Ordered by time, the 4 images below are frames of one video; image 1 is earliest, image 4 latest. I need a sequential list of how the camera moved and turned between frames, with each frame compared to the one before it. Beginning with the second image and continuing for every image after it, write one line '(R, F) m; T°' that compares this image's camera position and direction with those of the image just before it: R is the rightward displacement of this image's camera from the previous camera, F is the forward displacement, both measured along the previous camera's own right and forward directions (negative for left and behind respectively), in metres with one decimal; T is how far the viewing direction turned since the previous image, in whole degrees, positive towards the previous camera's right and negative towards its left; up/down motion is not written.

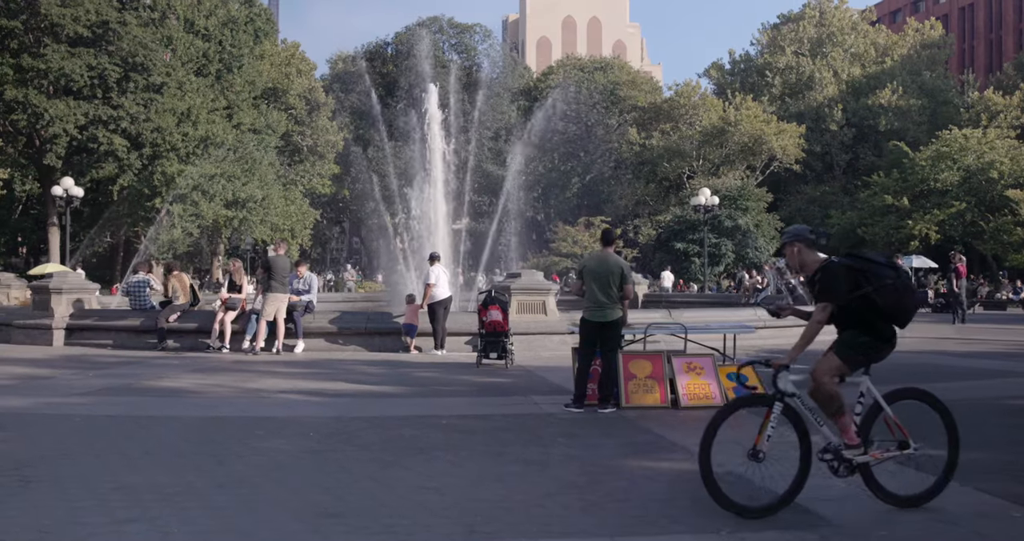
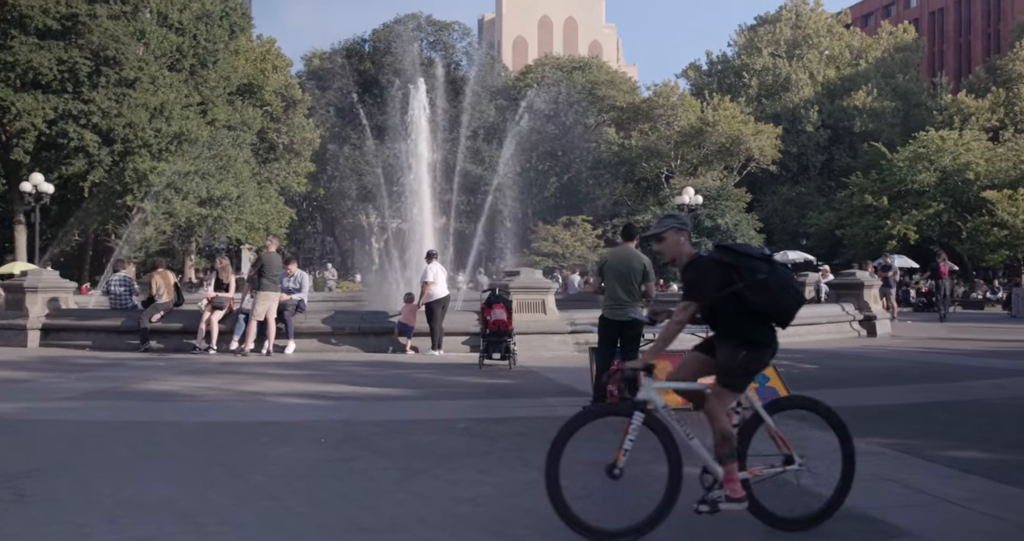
(-0.4, +0.5) m; +2°
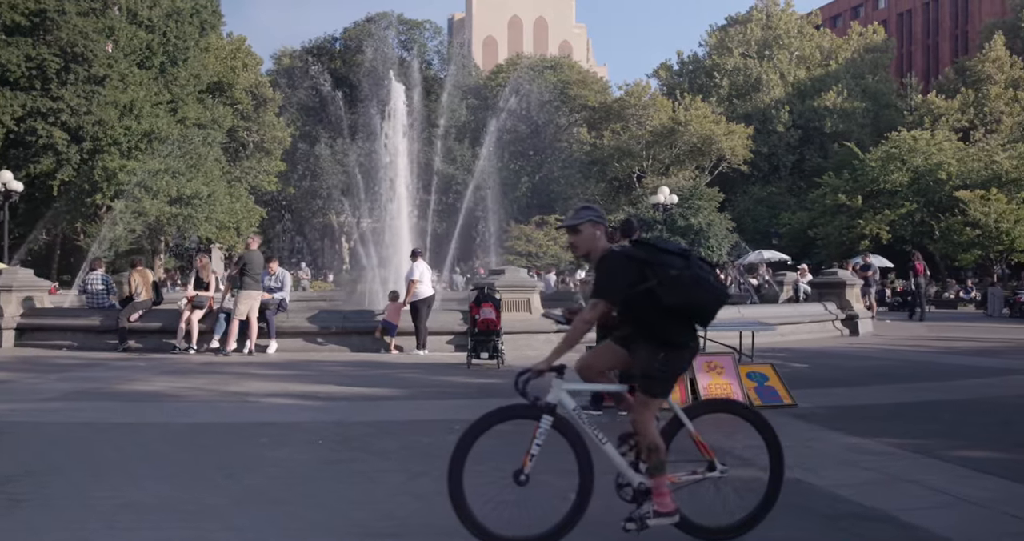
(-0.2, +0.1) m; +2°
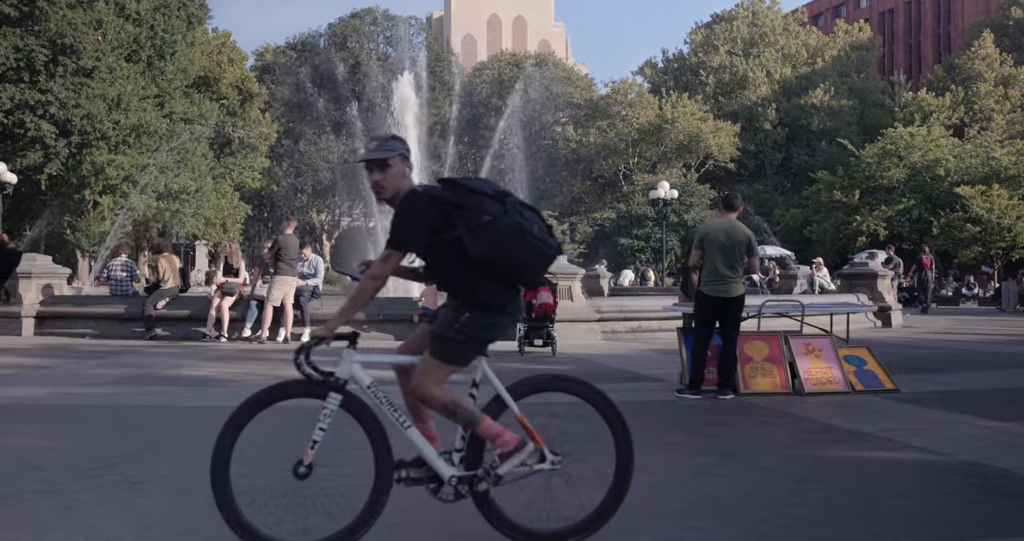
(-1.0, +0.5) m; +1°
